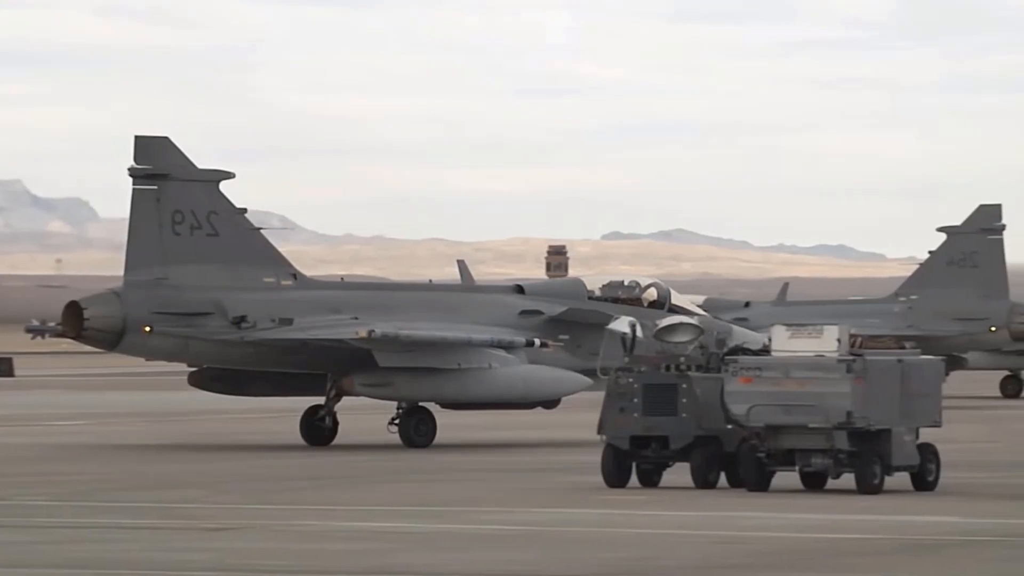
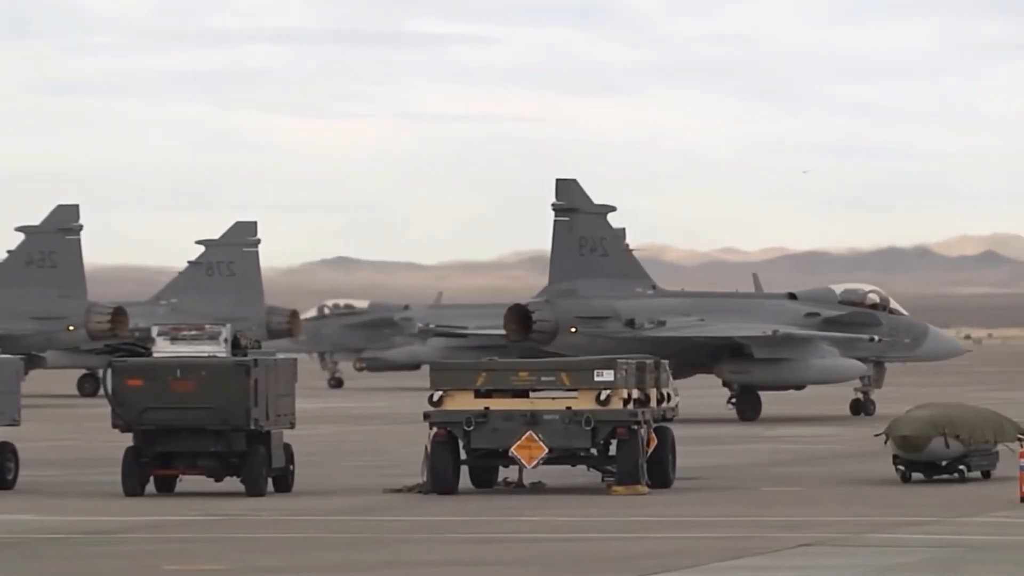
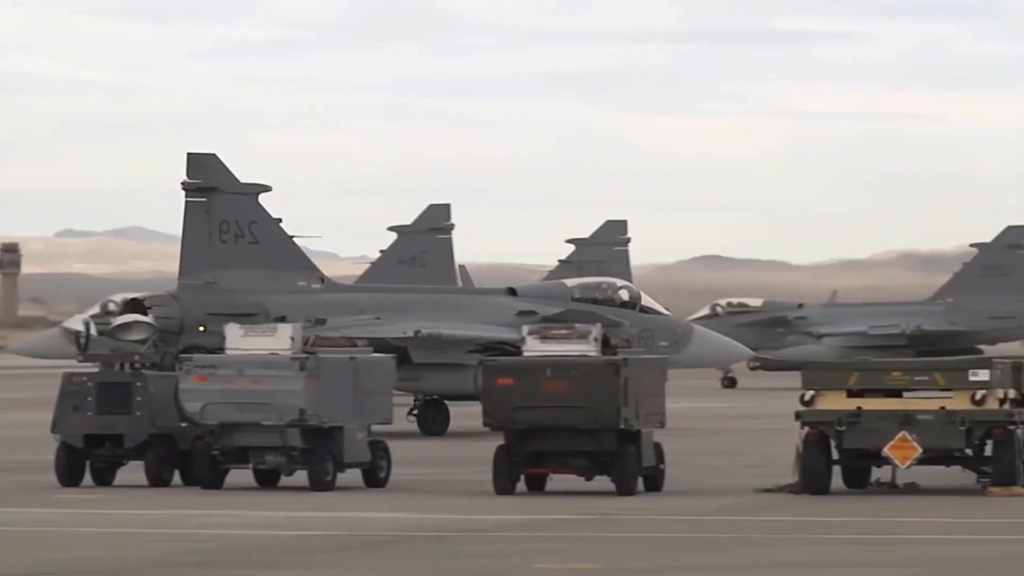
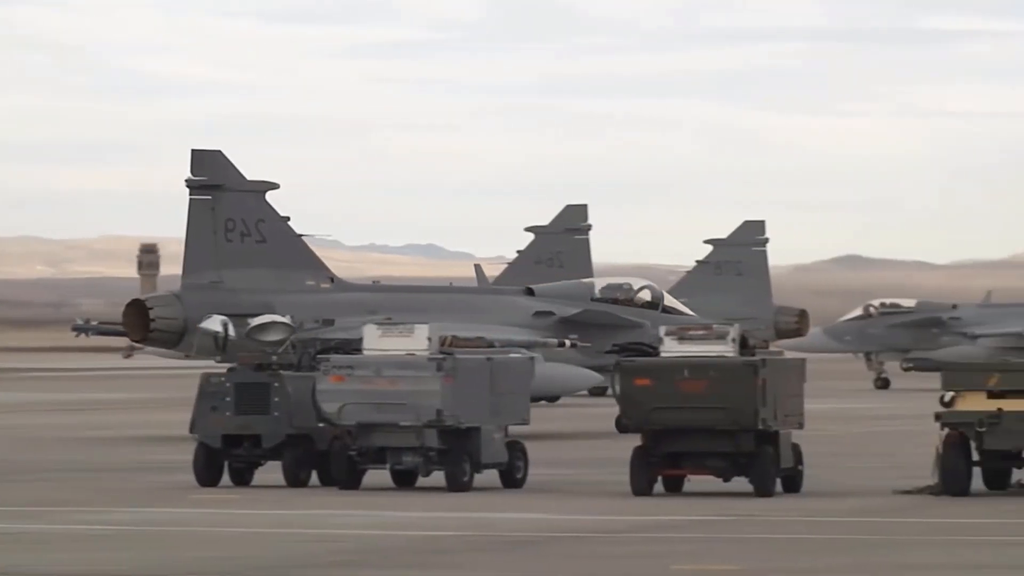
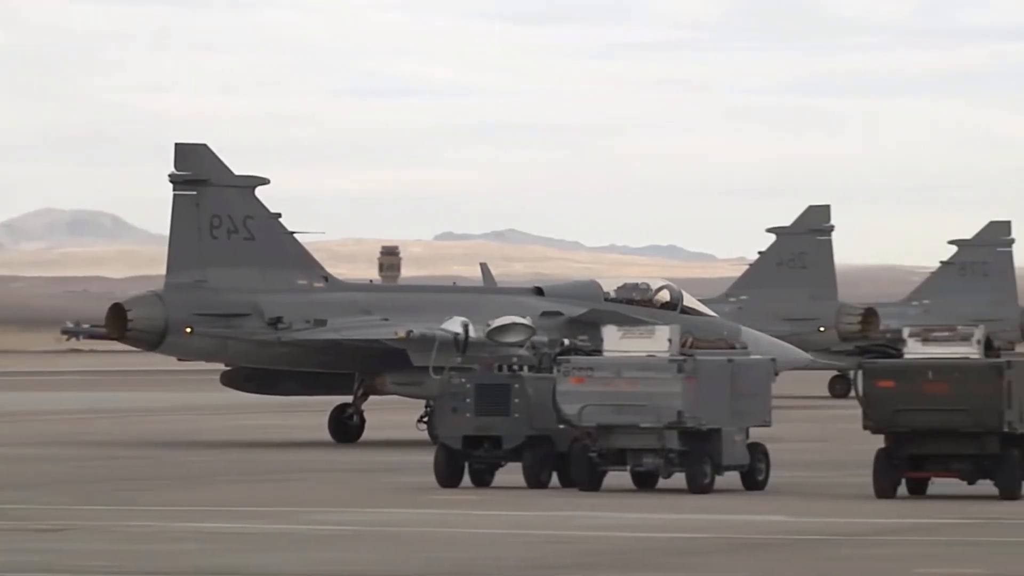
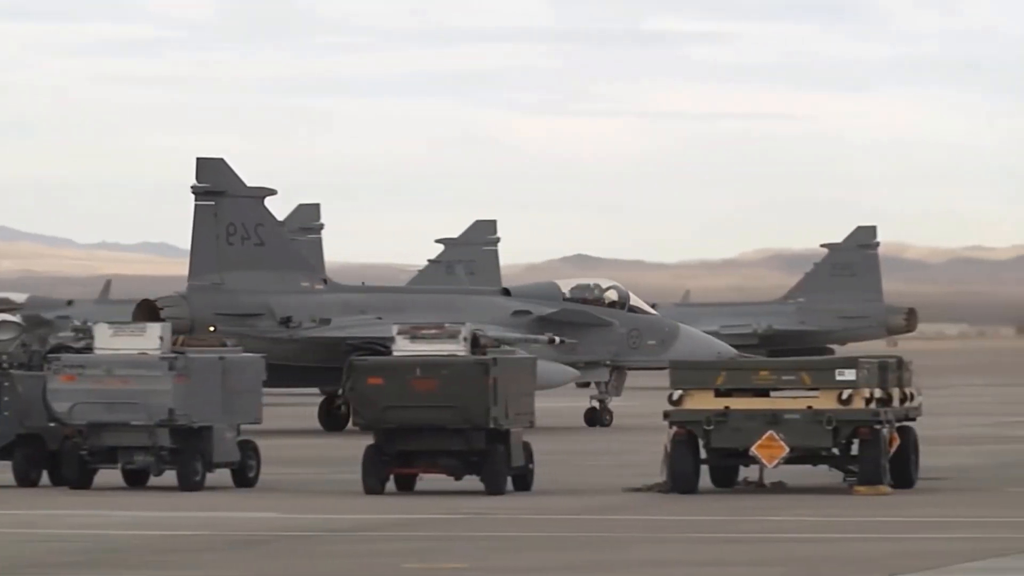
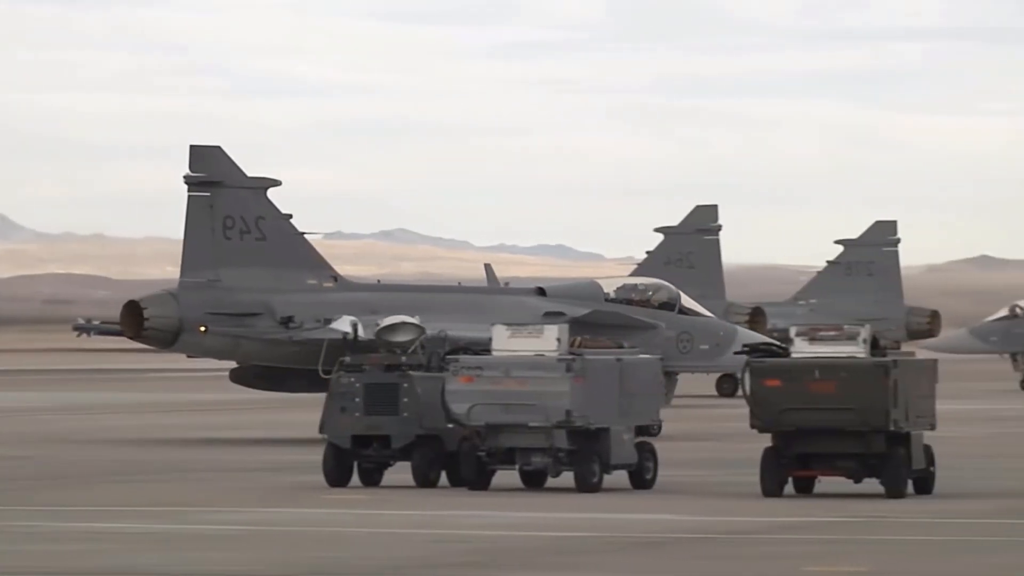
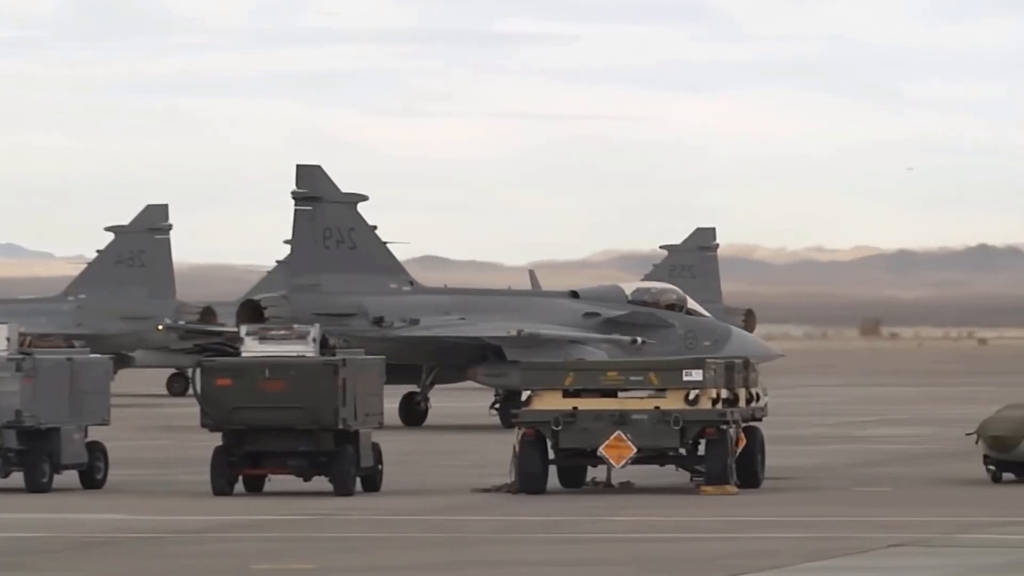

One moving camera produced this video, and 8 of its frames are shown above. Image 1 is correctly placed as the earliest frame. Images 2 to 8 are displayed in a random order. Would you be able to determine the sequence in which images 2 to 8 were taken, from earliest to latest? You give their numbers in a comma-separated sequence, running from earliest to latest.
5, 7, 4, 3, 6, 8, 2
